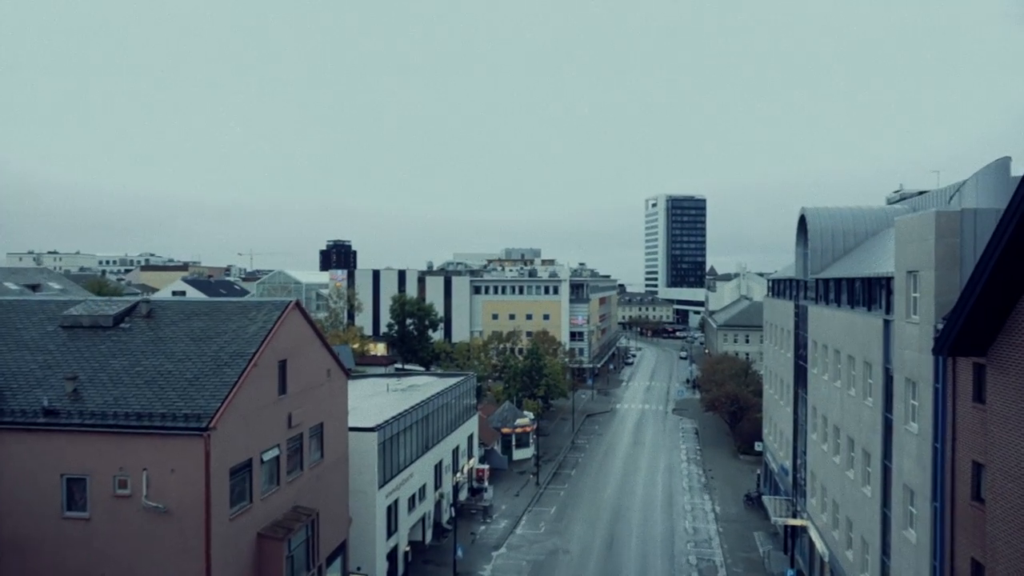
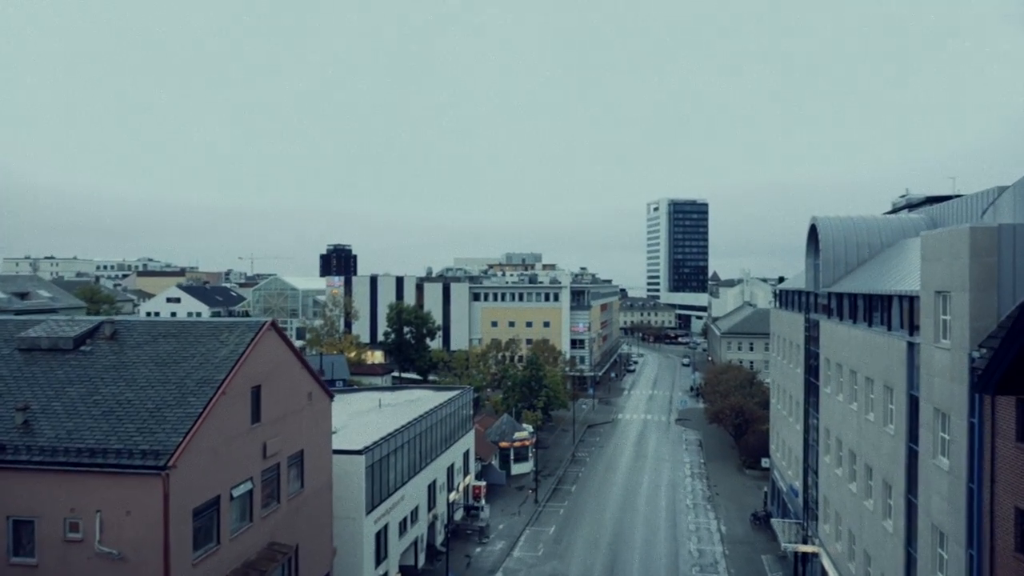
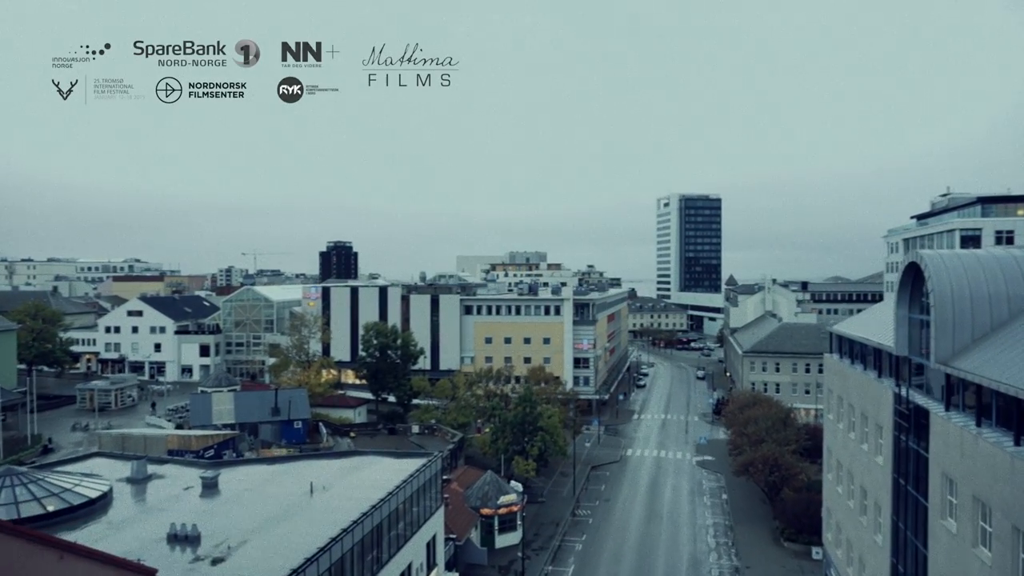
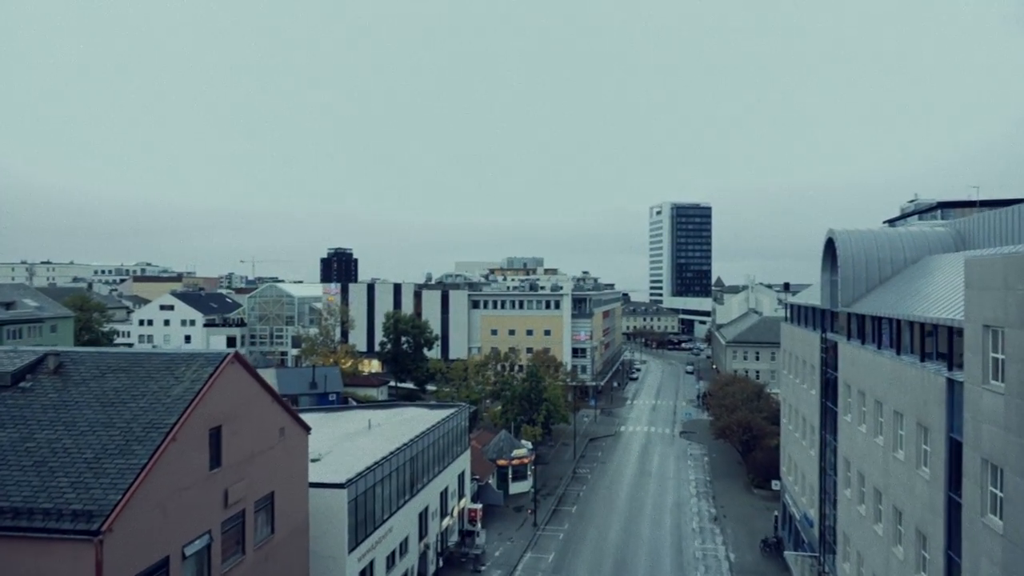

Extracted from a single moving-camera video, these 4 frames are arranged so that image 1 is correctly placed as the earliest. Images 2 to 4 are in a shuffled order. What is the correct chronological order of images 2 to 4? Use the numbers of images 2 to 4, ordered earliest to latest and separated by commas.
2, 4, 3
